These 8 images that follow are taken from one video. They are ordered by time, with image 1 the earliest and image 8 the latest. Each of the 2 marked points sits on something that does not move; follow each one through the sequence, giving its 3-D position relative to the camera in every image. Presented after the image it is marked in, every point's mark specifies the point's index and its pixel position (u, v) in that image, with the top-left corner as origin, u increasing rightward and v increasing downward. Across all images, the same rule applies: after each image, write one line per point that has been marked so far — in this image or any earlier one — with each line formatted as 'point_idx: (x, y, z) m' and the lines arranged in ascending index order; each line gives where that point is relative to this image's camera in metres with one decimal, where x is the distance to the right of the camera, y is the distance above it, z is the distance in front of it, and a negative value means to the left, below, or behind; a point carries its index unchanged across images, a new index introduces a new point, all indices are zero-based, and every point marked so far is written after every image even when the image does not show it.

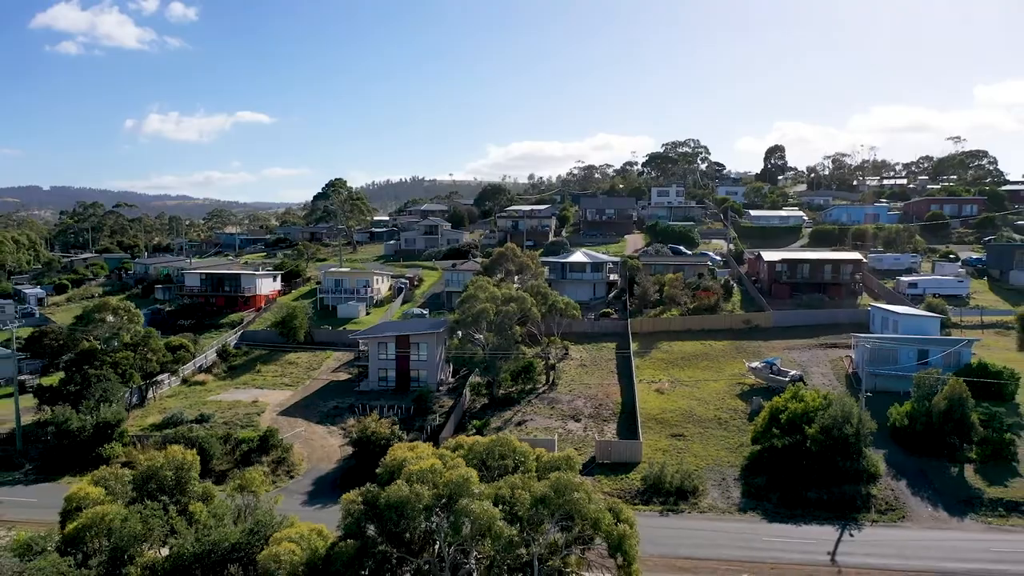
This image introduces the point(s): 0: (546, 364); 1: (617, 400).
0: (+0.6, -1.3, +12.3) m
1: (+1.7, -1.7, +11.0) m
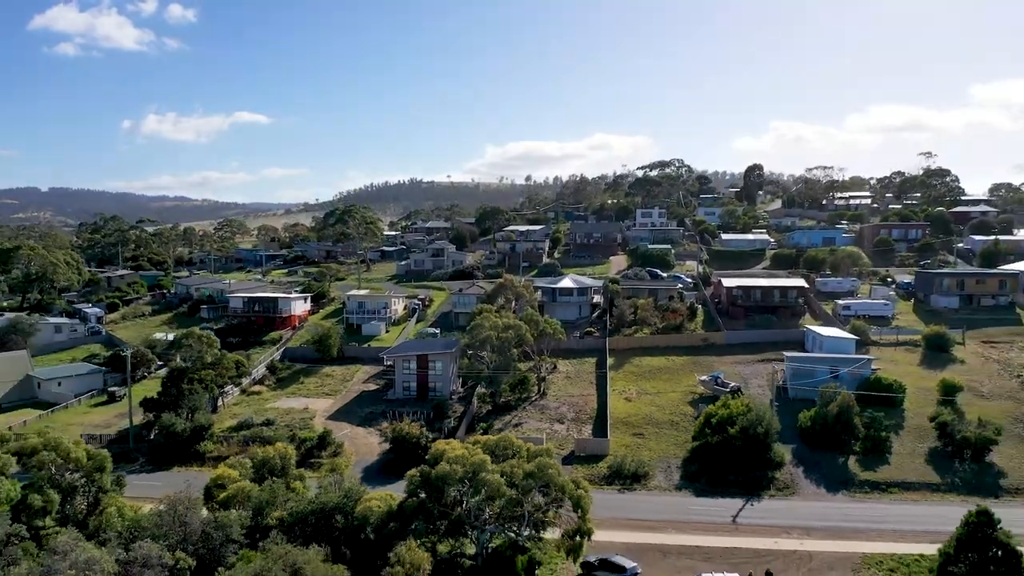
0: (+0.6, -1.9, +15.2) m
1: (+1.6, -2.3, +13.9) m
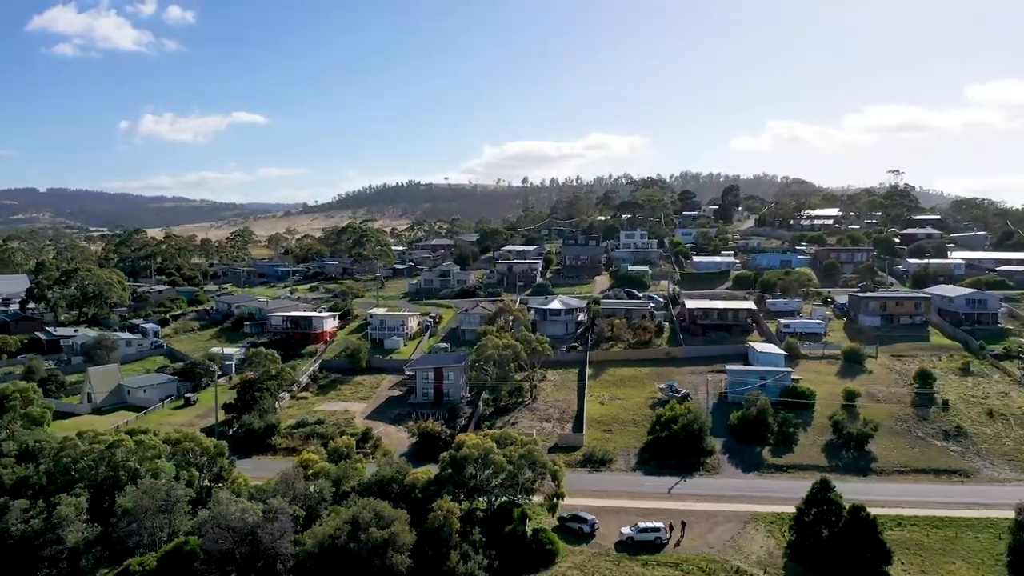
0: (+0.6, -2.6, +18.9) m
1: (+1.6, -3.0, +17.7) m
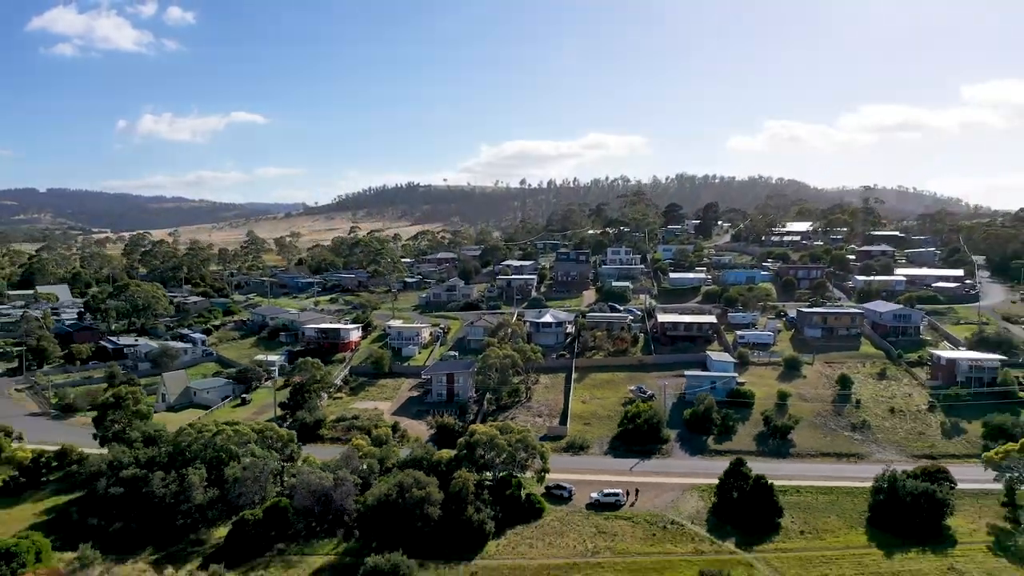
0: (+0.5, -3.2, +23.1) m
1: (+1.6, -3.7, +21.8) m
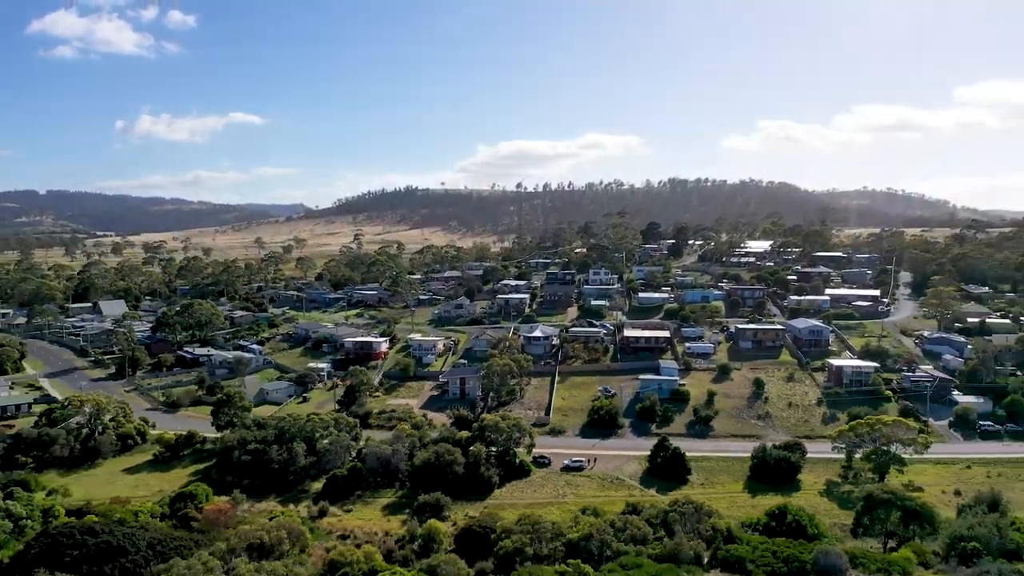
0: (+0.4, -4.3, +30.3) m
1: (+1.4, -4.7, +29.1) m
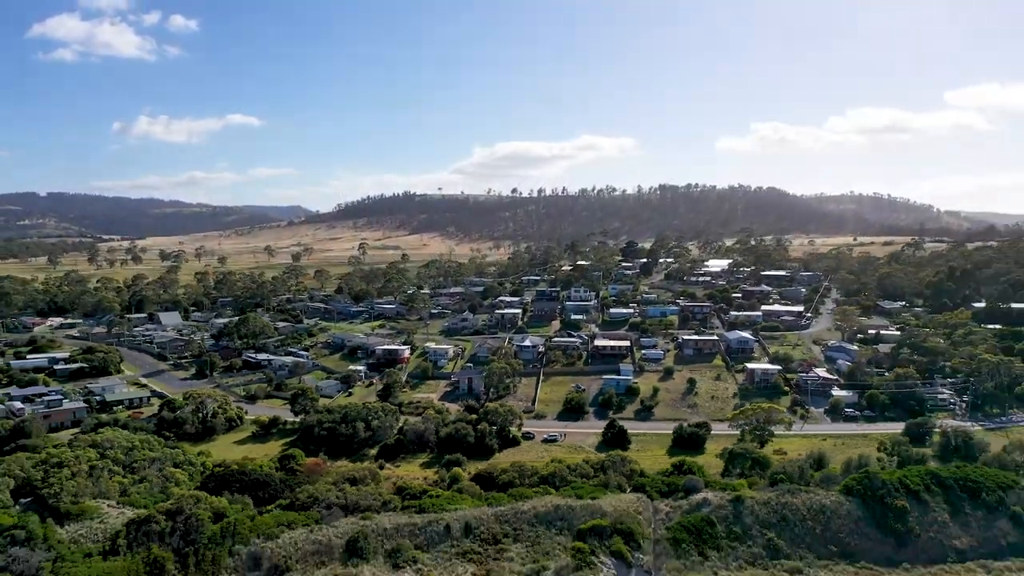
0: (+0.1, -5.5, +40.1) m
1: (+1.2, -5.9, +38.8) m
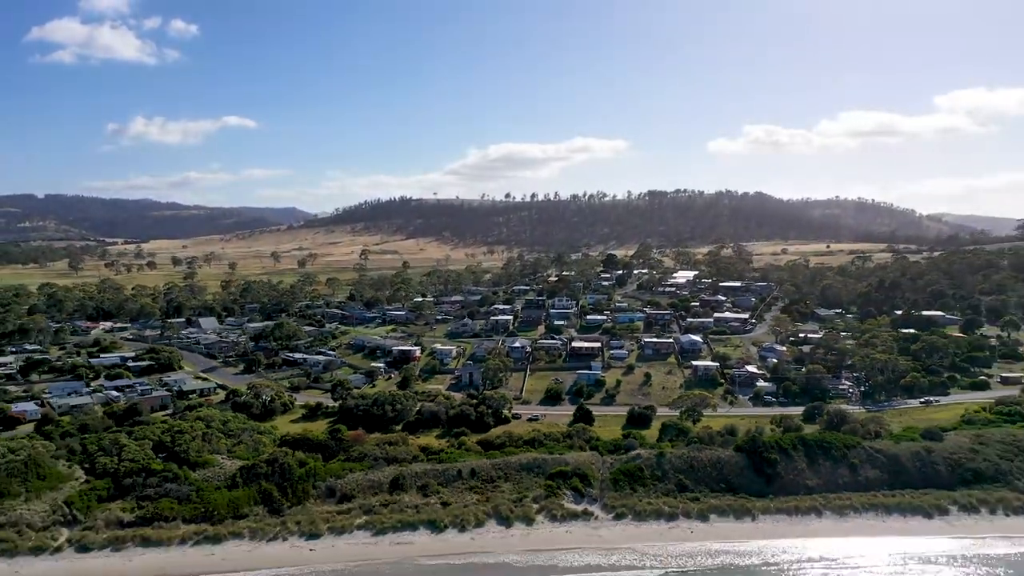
0: (-0.4, -6.4, +49.8) m
1: (+0.7, -6.8, +48.6) m
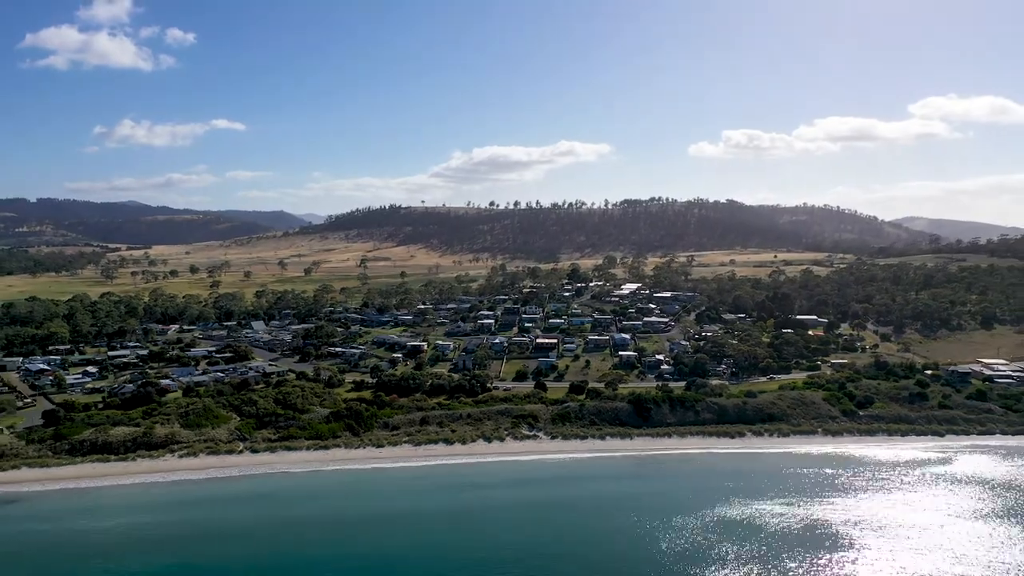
0: (-2.3, -7.7, +70.9) m
1: (-1.2, -8.1, +69.6) m
